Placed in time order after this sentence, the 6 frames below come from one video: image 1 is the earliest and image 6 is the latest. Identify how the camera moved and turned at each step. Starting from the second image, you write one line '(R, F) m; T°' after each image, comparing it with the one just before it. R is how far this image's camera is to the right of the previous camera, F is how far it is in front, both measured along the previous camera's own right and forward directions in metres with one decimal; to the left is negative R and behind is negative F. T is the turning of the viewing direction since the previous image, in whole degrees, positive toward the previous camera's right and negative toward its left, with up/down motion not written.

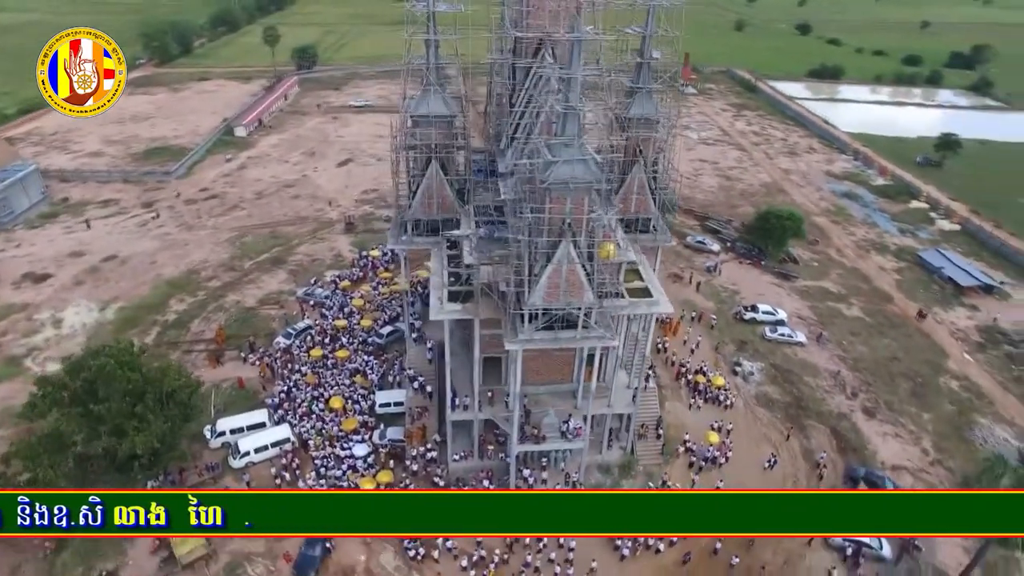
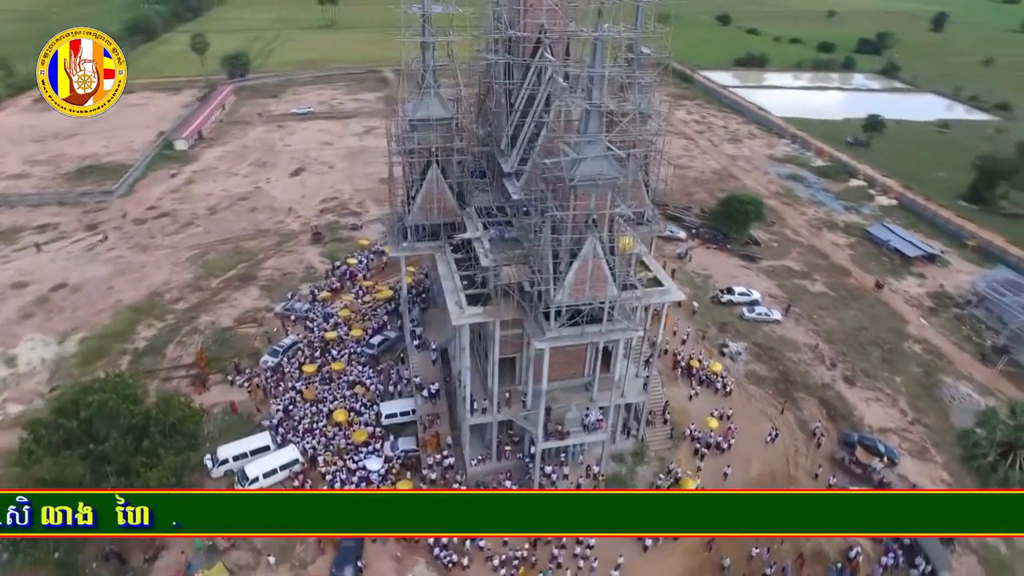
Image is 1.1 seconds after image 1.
(-3.7, +0.1) m; +6°
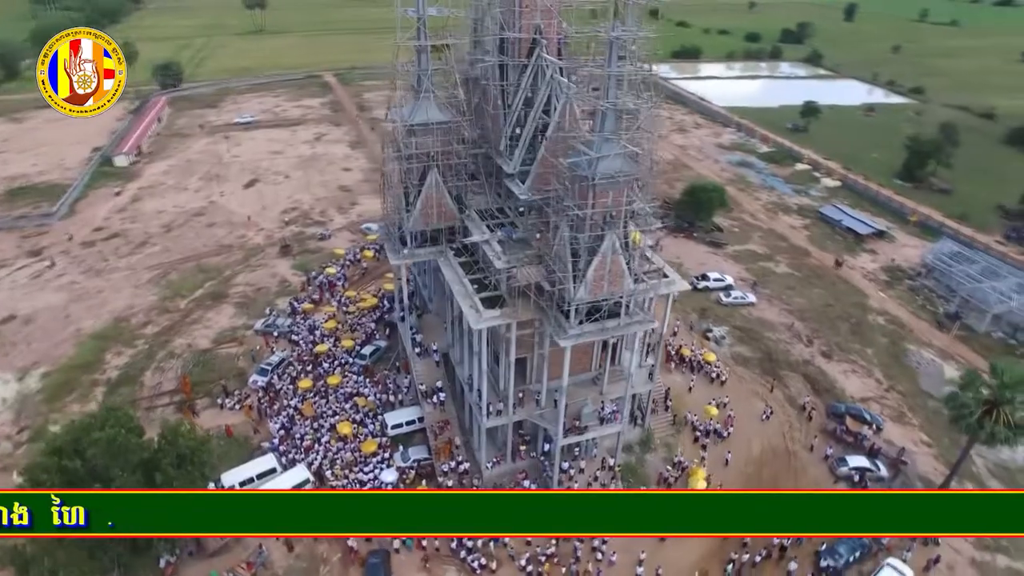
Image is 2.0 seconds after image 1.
(-3.4, +0.1) m; +5°
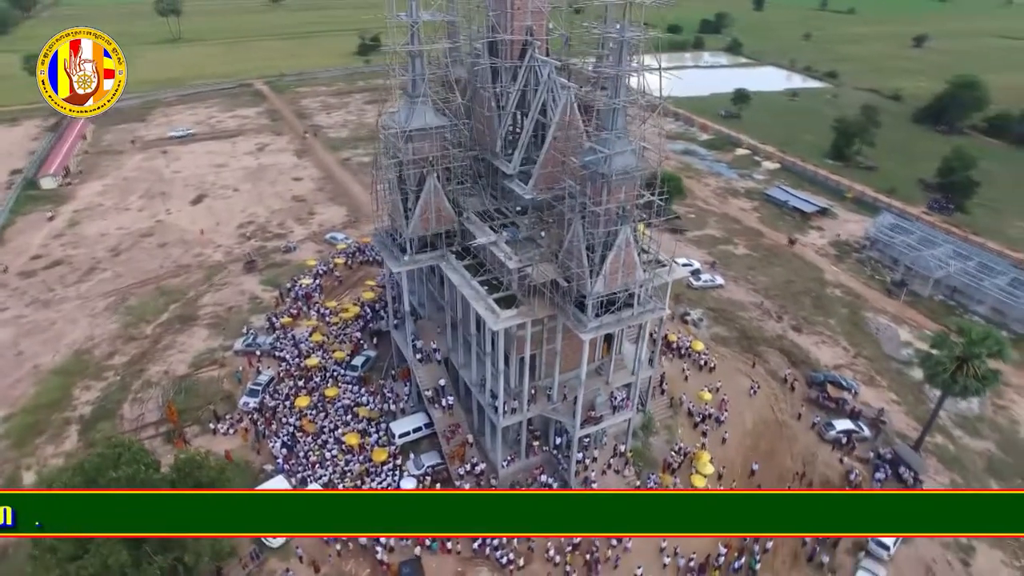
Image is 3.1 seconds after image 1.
(-3.6, -0.2) m; +6°
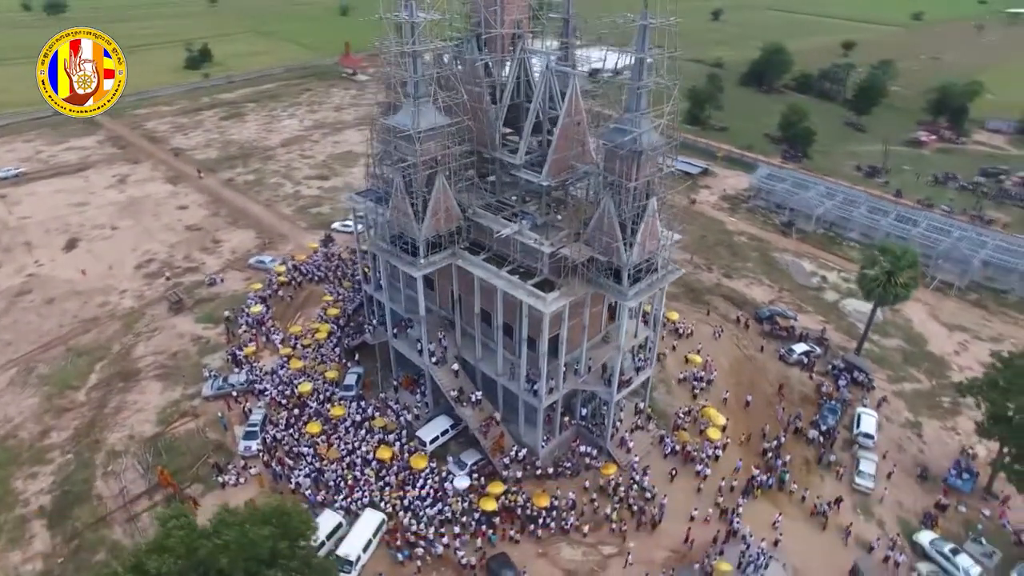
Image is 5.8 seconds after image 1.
(-9.0, +0.2) m; +14°
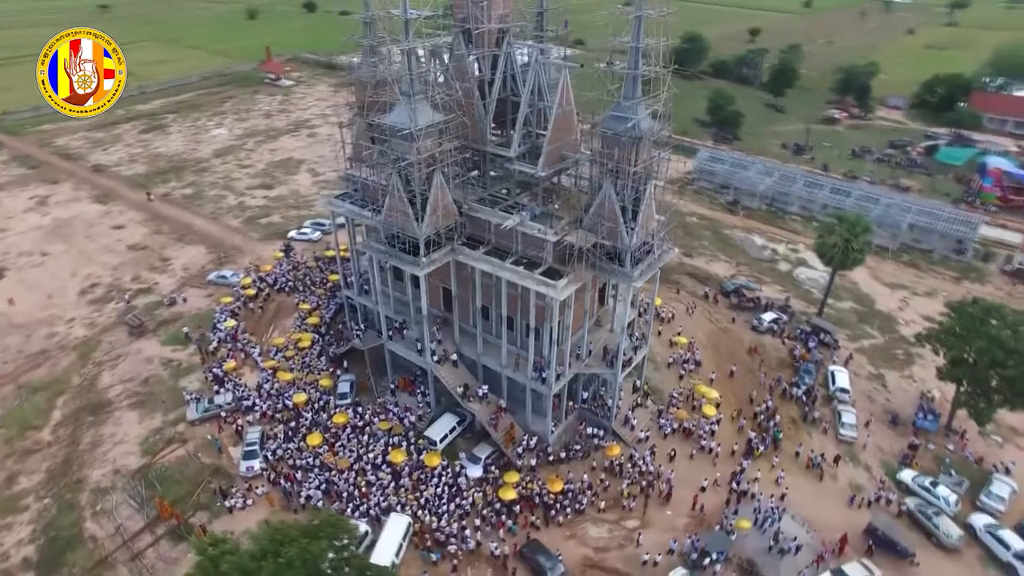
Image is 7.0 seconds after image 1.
(-4.0, -0.1) m; +7°
